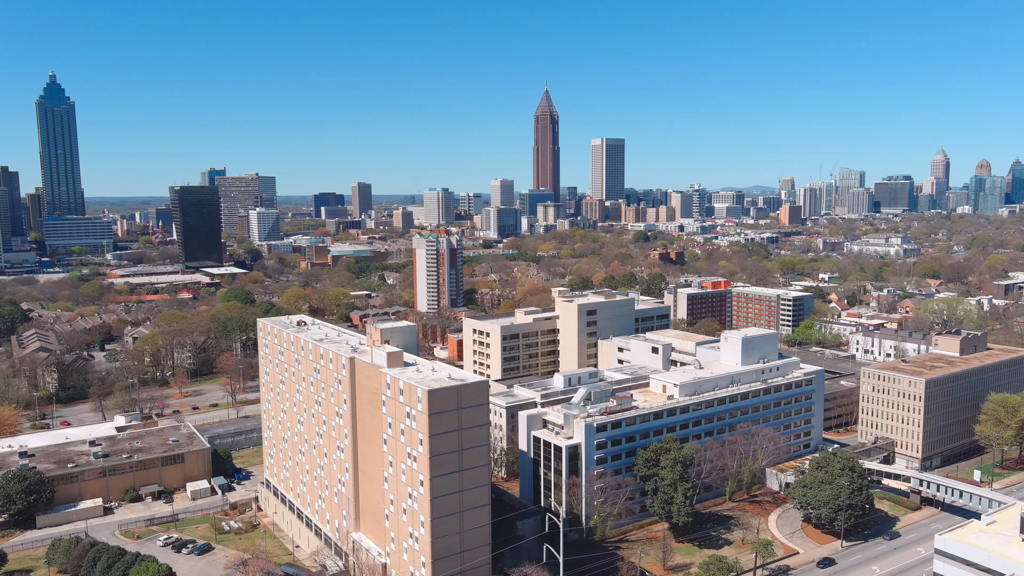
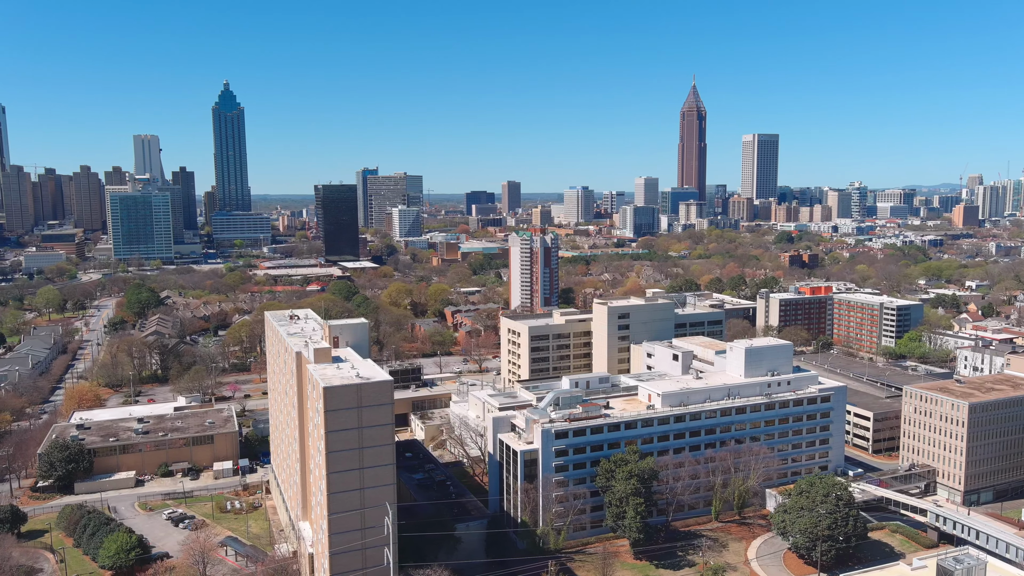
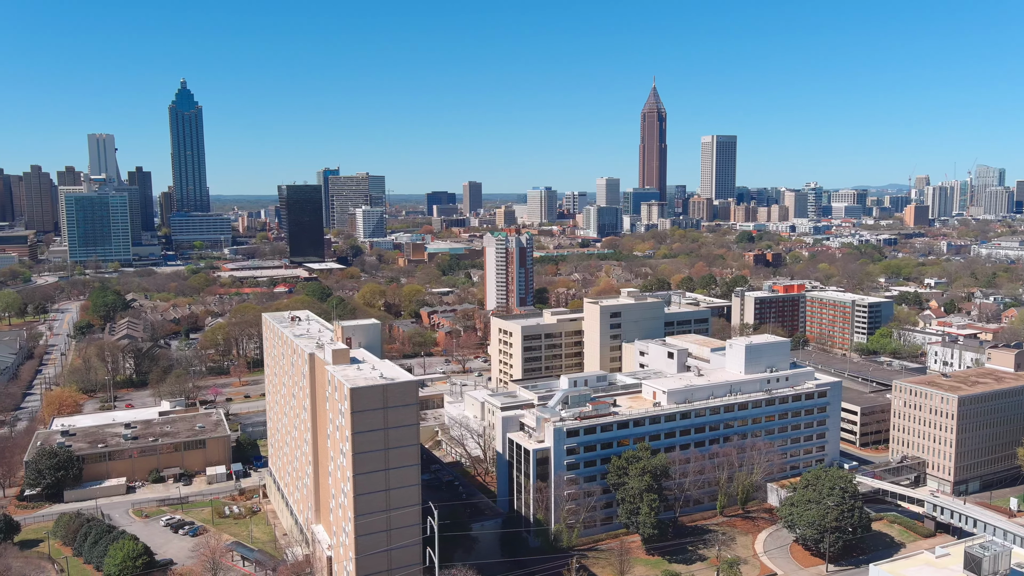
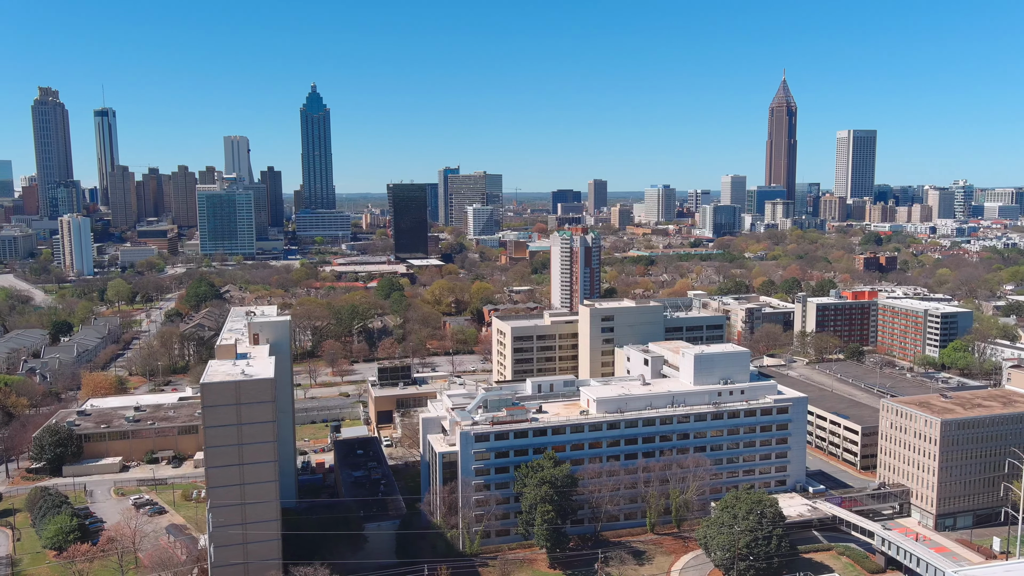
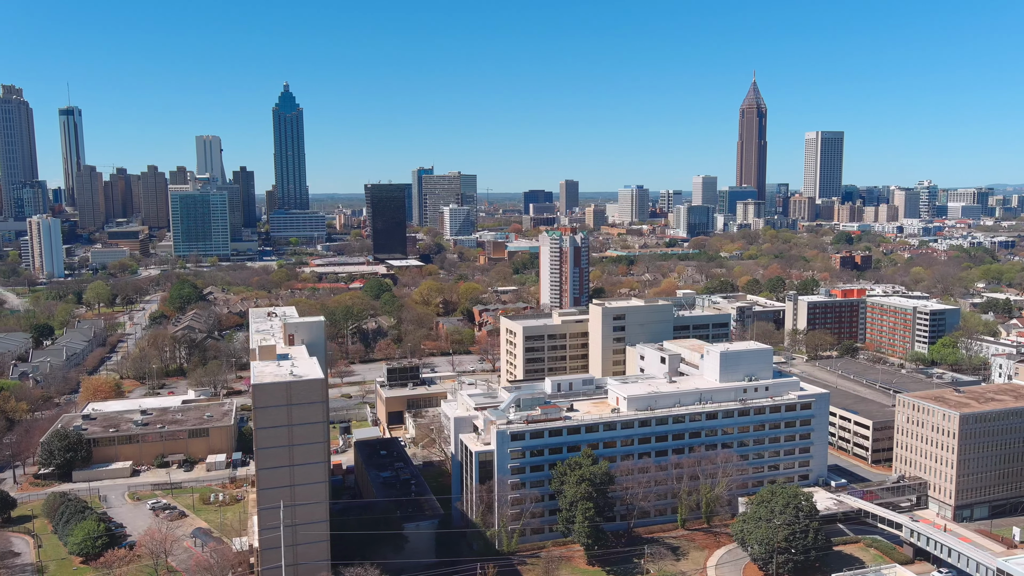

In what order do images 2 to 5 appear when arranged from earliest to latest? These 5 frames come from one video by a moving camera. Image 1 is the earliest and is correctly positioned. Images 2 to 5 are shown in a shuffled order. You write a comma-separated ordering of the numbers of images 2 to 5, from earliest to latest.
3, 2, 5, 4
